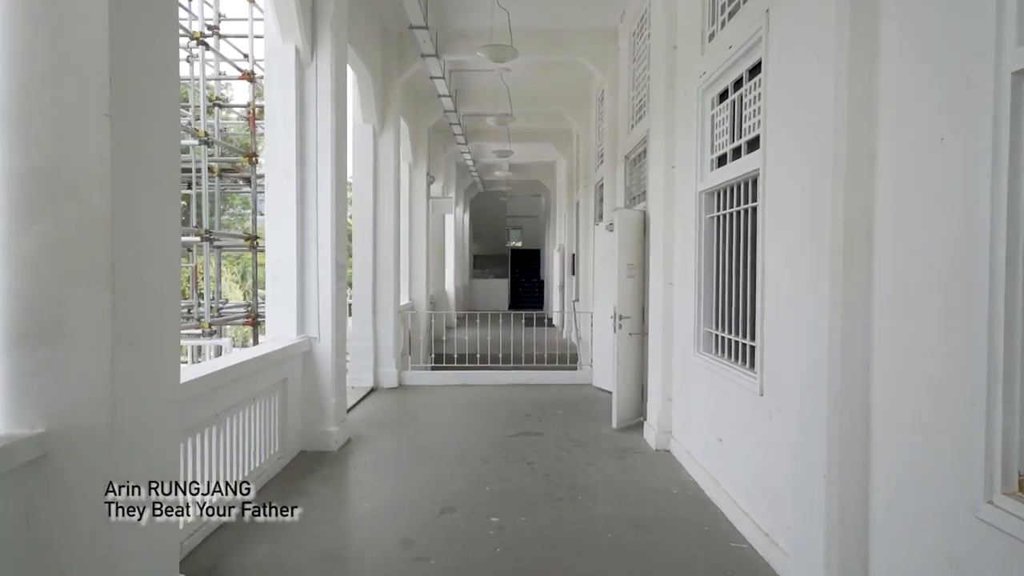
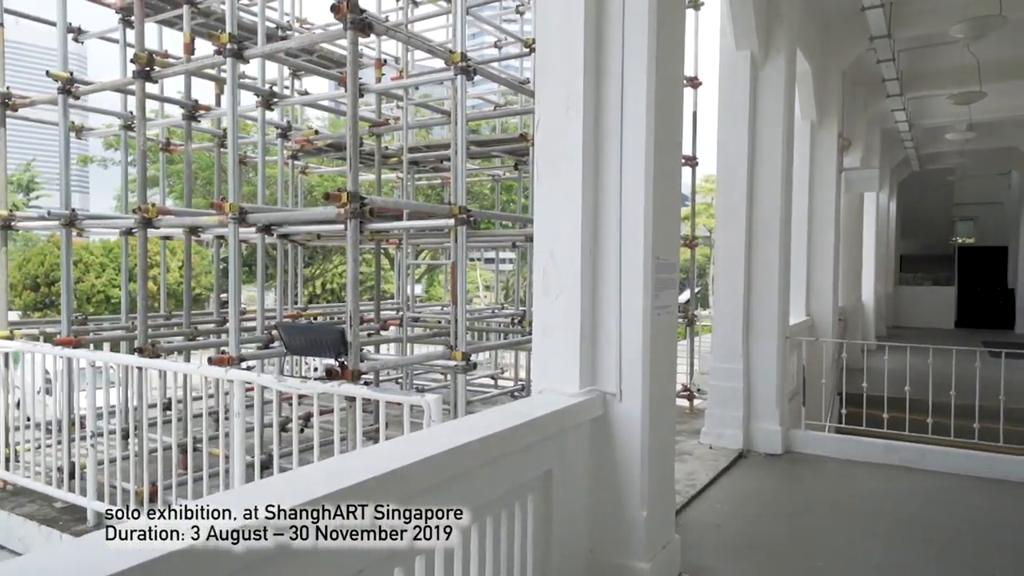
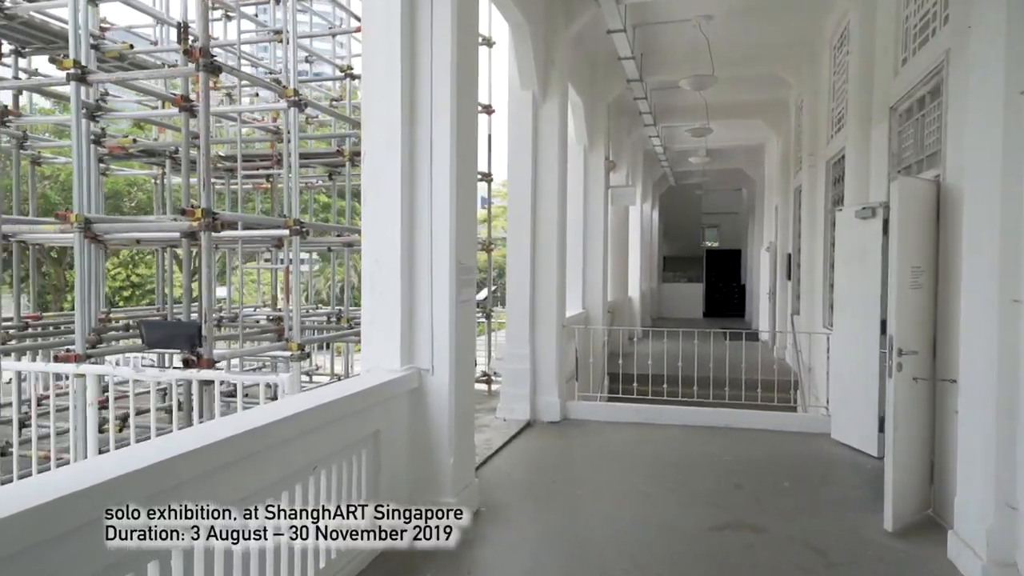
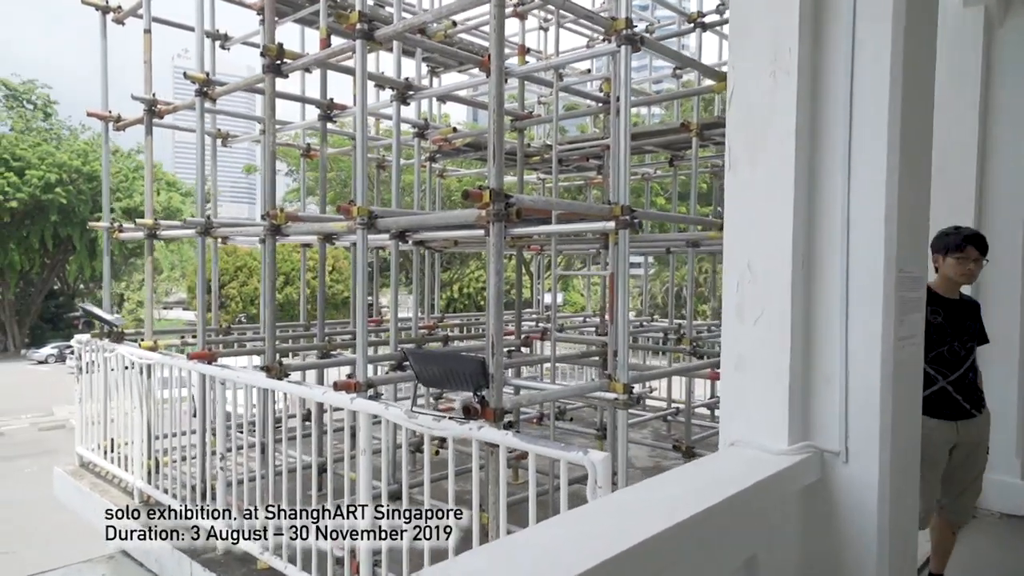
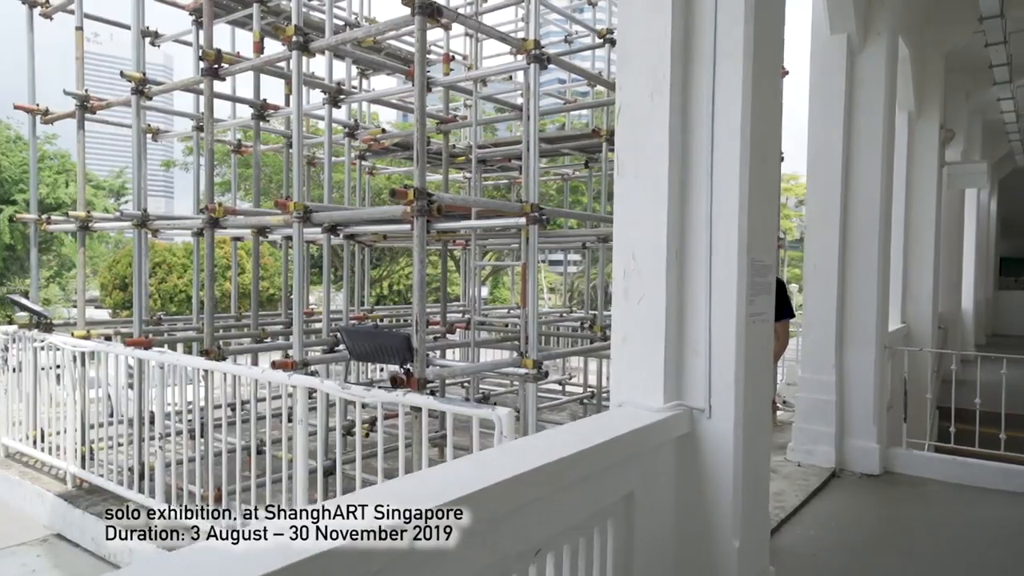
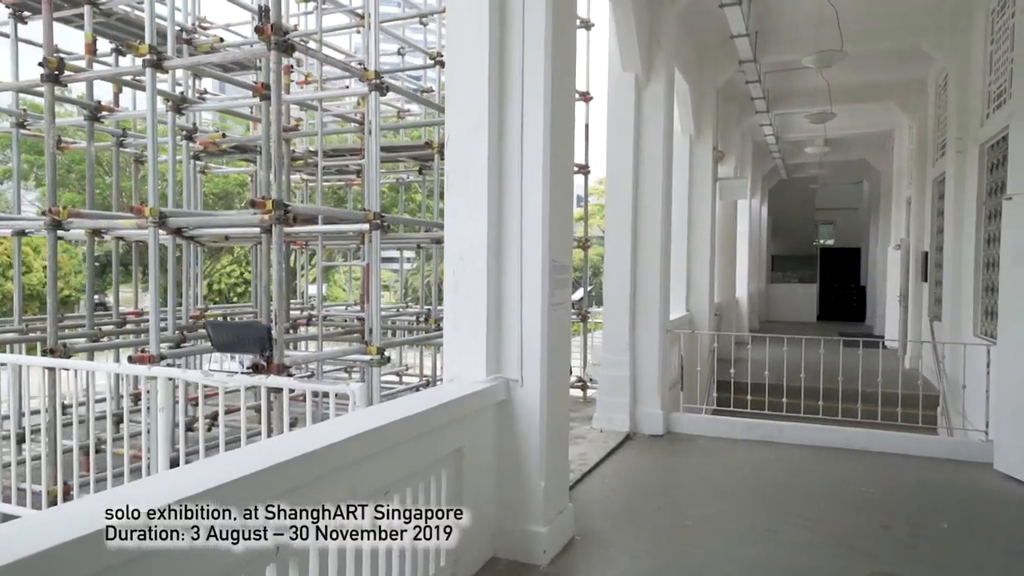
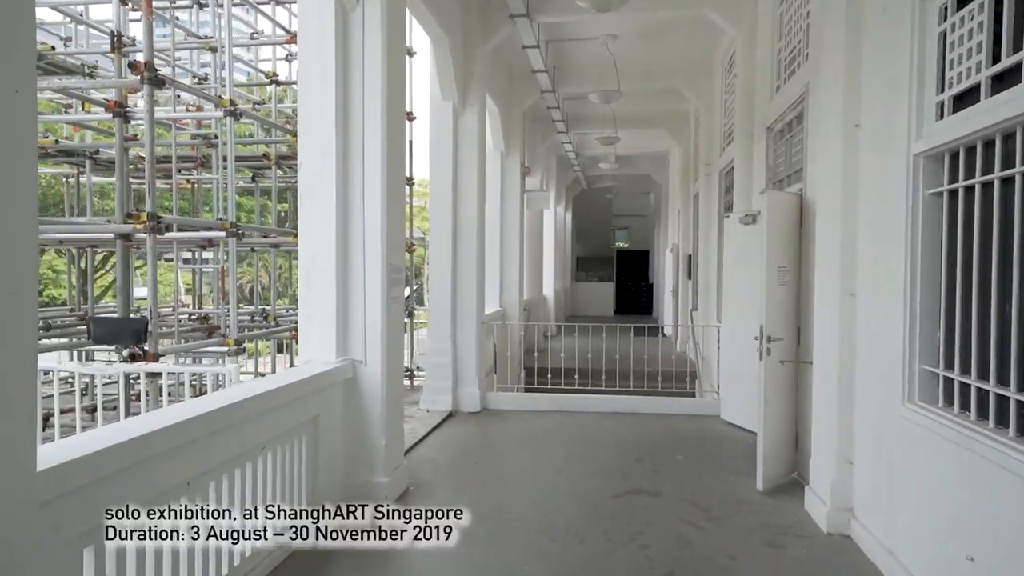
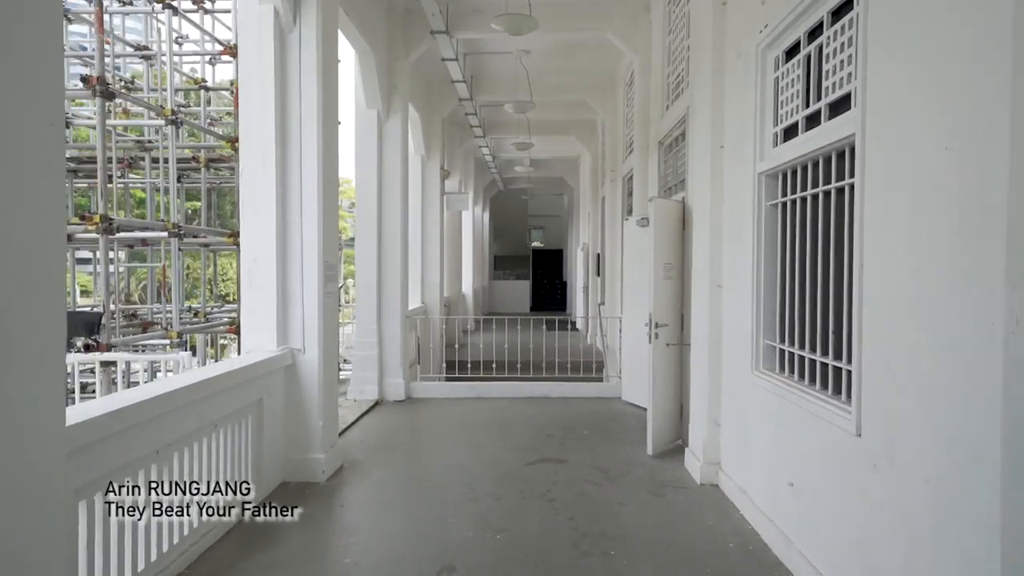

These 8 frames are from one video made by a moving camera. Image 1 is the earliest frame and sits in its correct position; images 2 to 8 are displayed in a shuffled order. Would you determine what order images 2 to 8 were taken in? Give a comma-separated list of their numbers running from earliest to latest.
8, 7, 3, 6, 2, 5, 4
